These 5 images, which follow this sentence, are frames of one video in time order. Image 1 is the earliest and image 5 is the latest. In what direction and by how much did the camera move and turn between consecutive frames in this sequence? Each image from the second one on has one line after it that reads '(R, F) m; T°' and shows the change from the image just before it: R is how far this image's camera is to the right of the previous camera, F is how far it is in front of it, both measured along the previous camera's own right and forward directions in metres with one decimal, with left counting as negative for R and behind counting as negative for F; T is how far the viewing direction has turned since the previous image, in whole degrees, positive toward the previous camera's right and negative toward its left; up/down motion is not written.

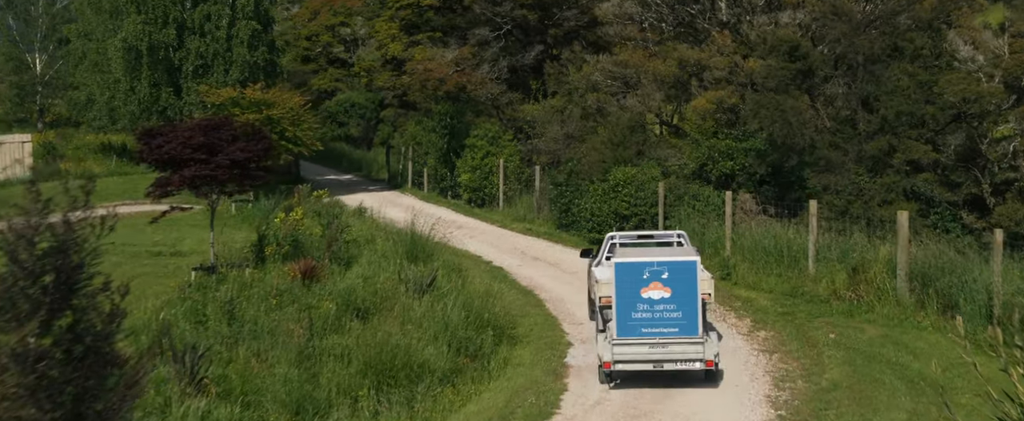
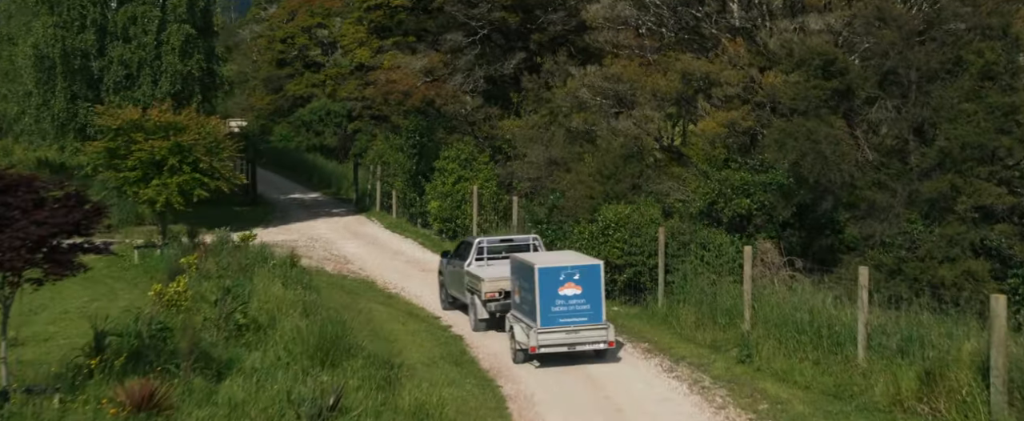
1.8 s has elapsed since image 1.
(+0.6, +5.0) m; 0°
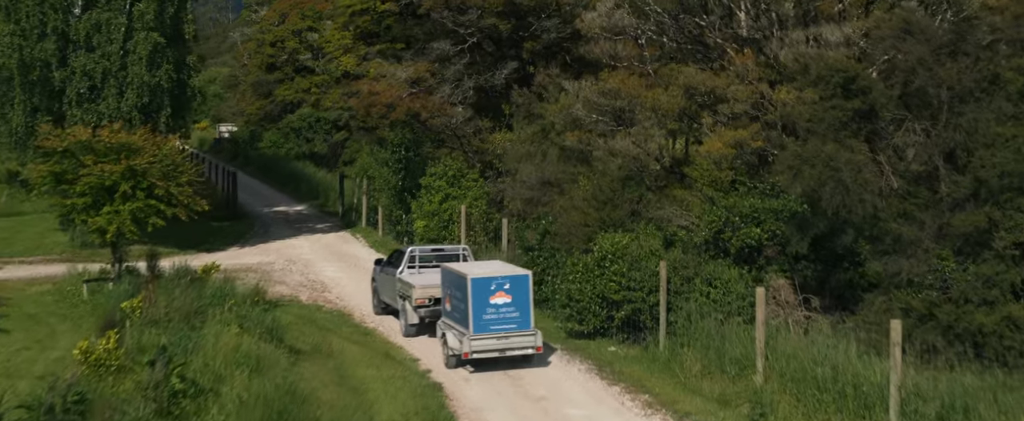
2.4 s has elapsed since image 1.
(+0.2, +2.0) m; 0°
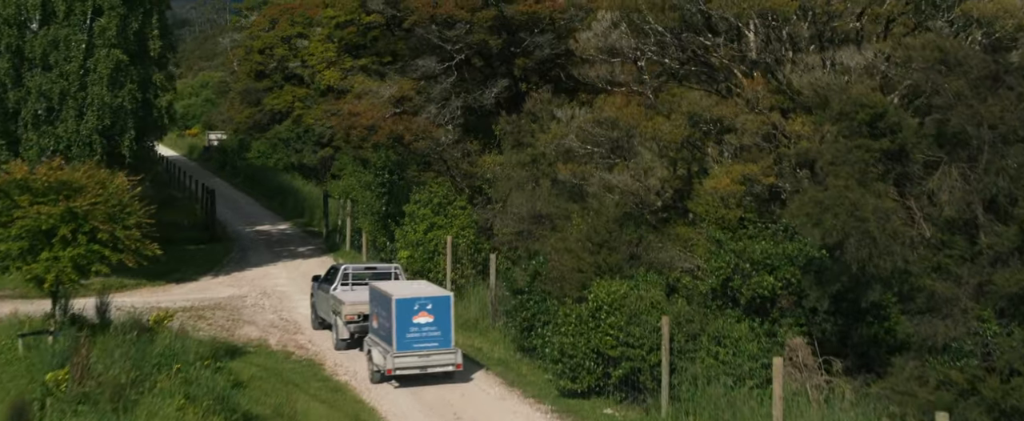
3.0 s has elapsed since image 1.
(+0.2, +2.0) m; 0°
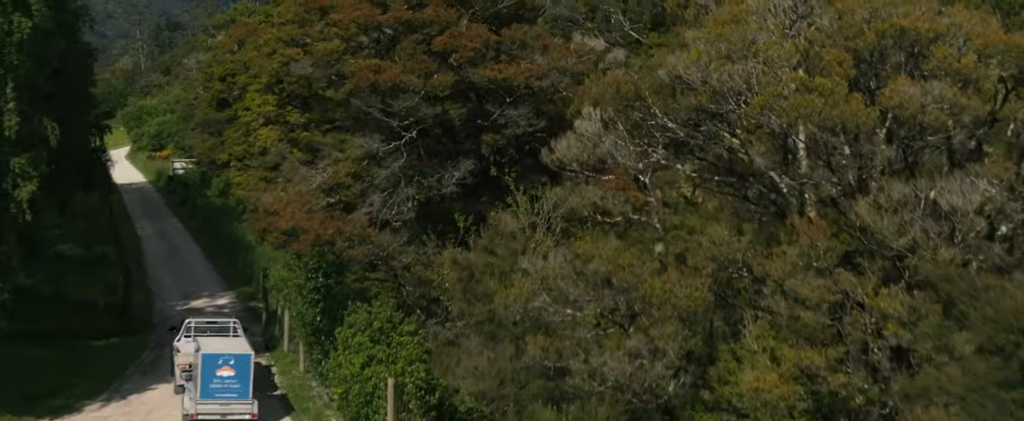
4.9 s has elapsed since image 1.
(+0.7, +6.4) m; 0°
